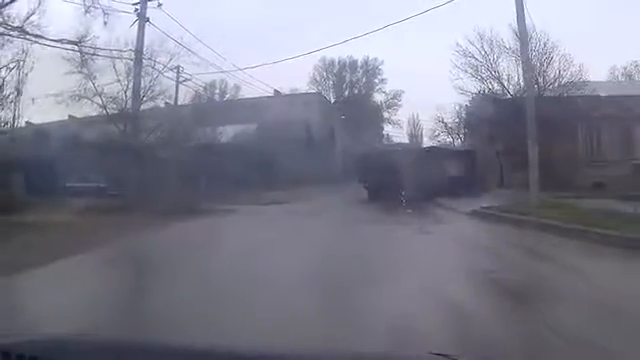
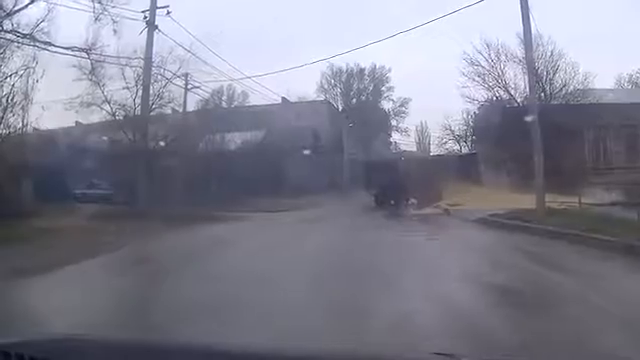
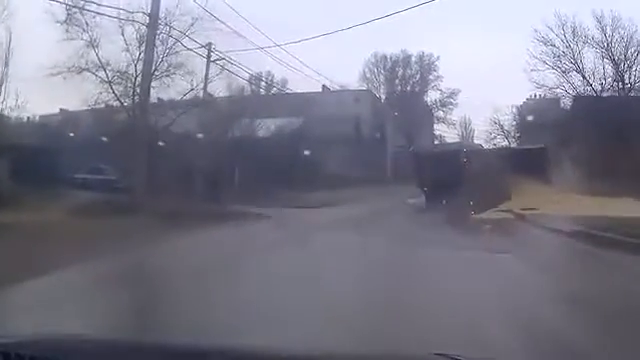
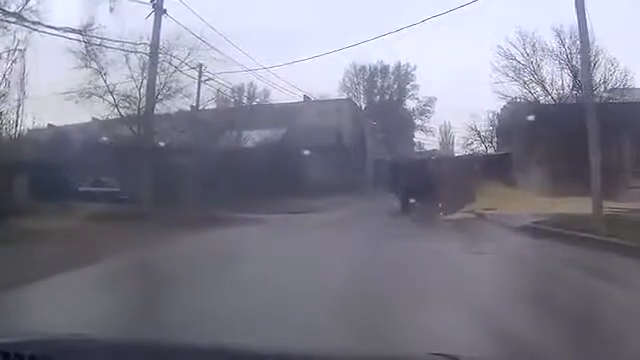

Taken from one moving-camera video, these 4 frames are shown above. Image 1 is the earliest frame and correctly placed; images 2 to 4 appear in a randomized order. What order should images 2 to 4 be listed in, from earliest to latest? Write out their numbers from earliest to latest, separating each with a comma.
2, 4, 3
